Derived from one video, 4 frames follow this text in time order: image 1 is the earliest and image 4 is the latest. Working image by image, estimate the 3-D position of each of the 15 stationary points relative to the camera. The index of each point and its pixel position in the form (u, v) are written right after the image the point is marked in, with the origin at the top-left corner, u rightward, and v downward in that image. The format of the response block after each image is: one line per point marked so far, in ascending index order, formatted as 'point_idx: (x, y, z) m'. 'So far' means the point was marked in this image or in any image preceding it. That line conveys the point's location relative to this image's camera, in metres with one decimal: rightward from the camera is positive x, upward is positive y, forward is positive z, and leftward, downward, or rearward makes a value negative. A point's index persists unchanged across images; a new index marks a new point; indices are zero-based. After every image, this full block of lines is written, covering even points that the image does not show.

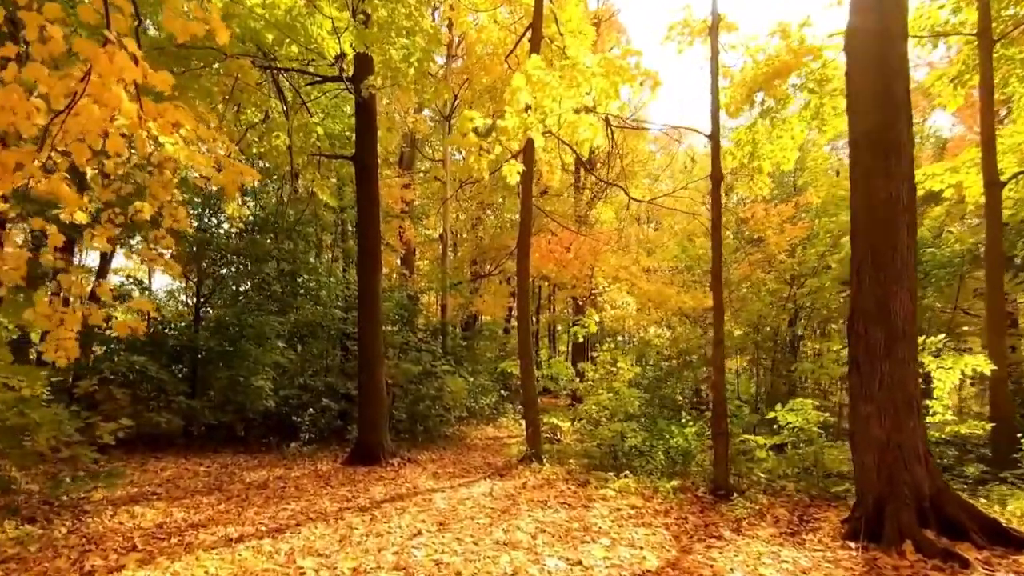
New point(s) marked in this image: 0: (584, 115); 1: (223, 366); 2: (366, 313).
0: (+0.8, +2.0, +7.7) m
1: (-5.0, -1.4, +12.0) m
2: (-2.2, -0.4, +10.3) m
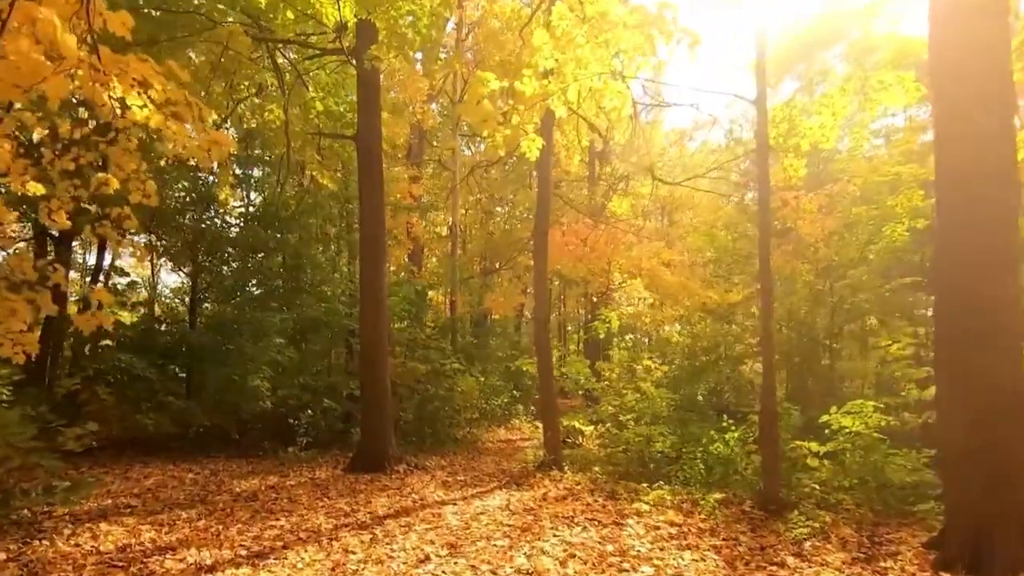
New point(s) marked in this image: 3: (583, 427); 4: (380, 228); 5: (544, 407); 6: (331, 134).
0: (+1.0, +2.1, +6.9) m
1: (-4.8, -1.2, +11.2) m
2: (-2.0, -0.3, +9.5) m
3: (+1.2, -2.3, +11.1) m
4: (-1.8, +0.8, +9.6) m
5: (+0.4, -1.7, +9.5) m
6: (-2.6, +2.2, +9.8) m
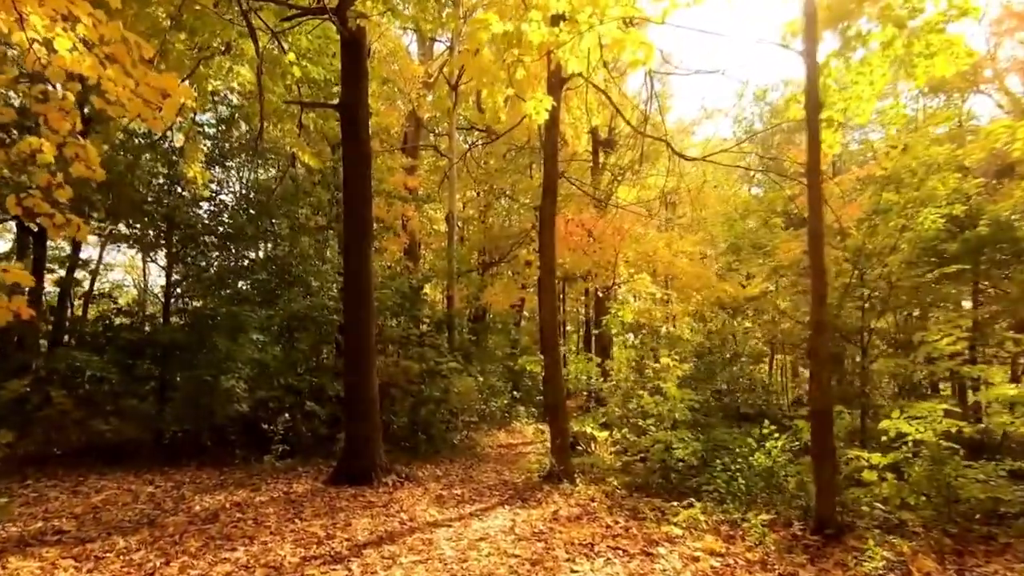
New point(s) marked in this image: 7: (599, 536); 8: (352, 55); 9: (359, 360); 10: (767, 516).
0: (+1.0, +2.2, +5.8) m
1: (-4.8, -1.1, +10.1) m
2: (-1.9, -0.2, +8.4) m
3: (+1.2, -2.1, +10.1) m
4: (-1.8, +1.0, +8.5) m
5: (+0.5, -1.5, +8.4) m
6: (-2.6, +2.4, +8.7) m
7: (+0.7, -1.9, +5.4) m
8: (-2.0, +2.9, +8.6) m
9: (-1.9, -0.9, +8.4) m
10: (+2.2, -2.0, +6.0) m
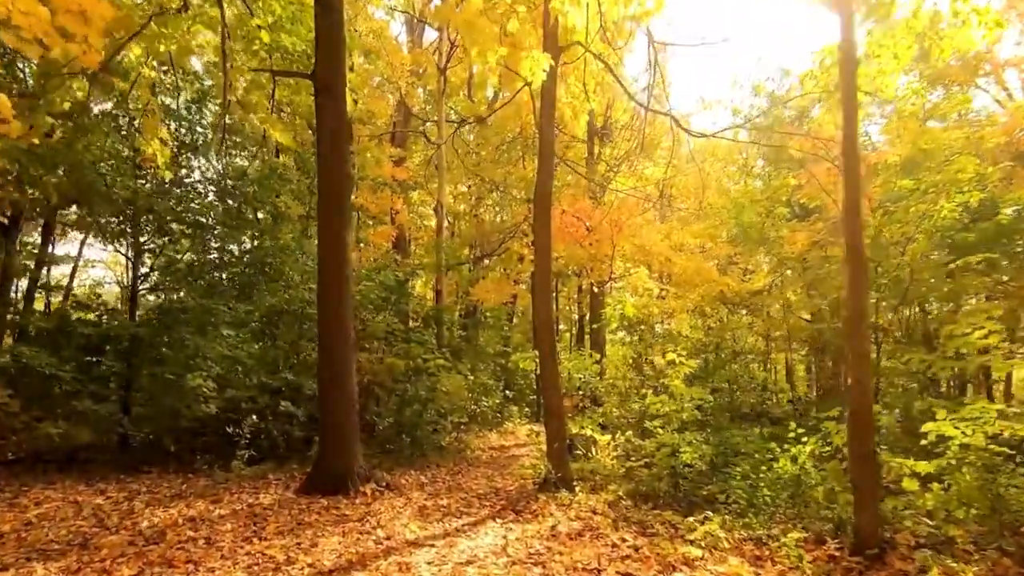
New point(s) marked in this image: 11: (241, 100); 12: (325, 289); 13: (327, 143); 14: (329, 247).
0: (+1.0, +2.4, +5.1) m
1: (-4.9, -1.0, +9.3) m
2: (-2.0, 0.0, +7.6) m
3: (+1.1, -2.0, +9.4) m
4: (-1.9, +1.1, +7.7) m
5: (+0.4, -1.4, +7.7) m
6: (-2.7, +2.5, +7.9) m
7: (+0.6, -1.8, +4.6) m
8: (-2.1, +3.0, +7.8) m
9: (-2.0, -0.7, +7.6) m
10: (+2.2, -1.9, +5.3) m
11: (-3.5, +2.4, +8.7) m
12: (-2.1, 0.0, +7.6) m
13: (-2.1, +1.6, +7.7) m
14: (-2.0, +0.4, +7.7) m
